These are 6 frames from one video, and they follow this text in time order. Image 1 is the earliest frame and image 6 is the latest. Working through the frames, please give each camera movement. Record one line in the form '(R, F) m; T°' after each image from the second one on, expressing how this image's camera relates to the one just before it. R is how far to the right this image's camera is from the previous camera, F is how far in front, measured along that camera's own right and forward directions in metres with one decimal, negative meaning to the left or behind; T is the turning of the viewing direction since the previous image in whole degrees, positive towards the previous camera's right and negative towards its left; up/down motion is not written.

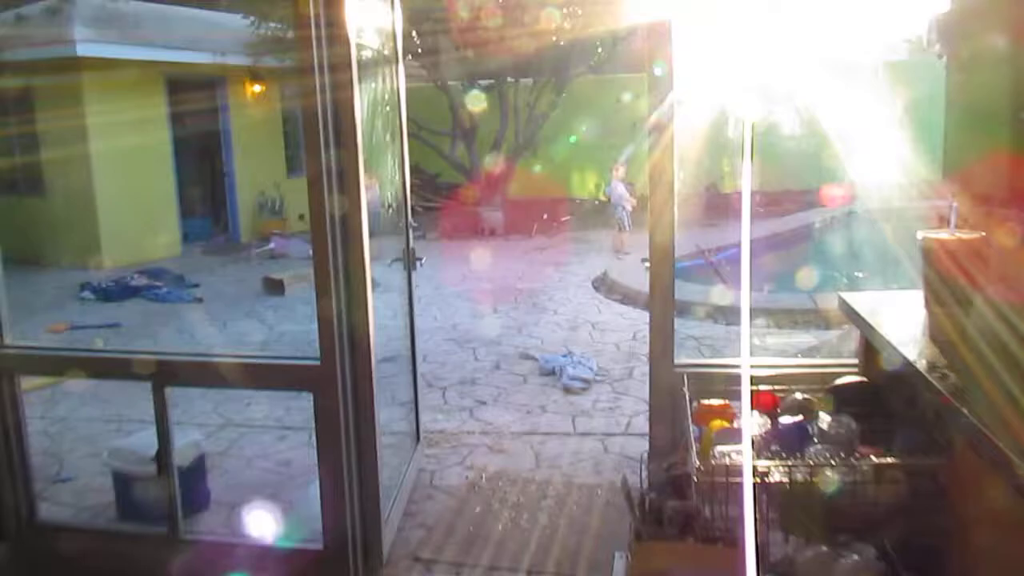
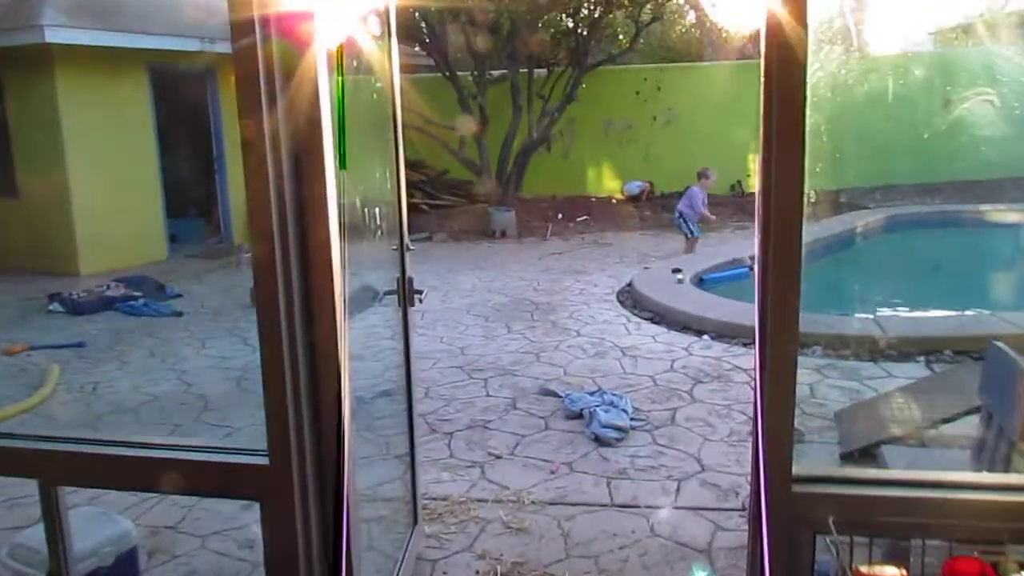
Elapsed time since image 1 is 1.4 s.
(0.0, +0.7) m; -1°
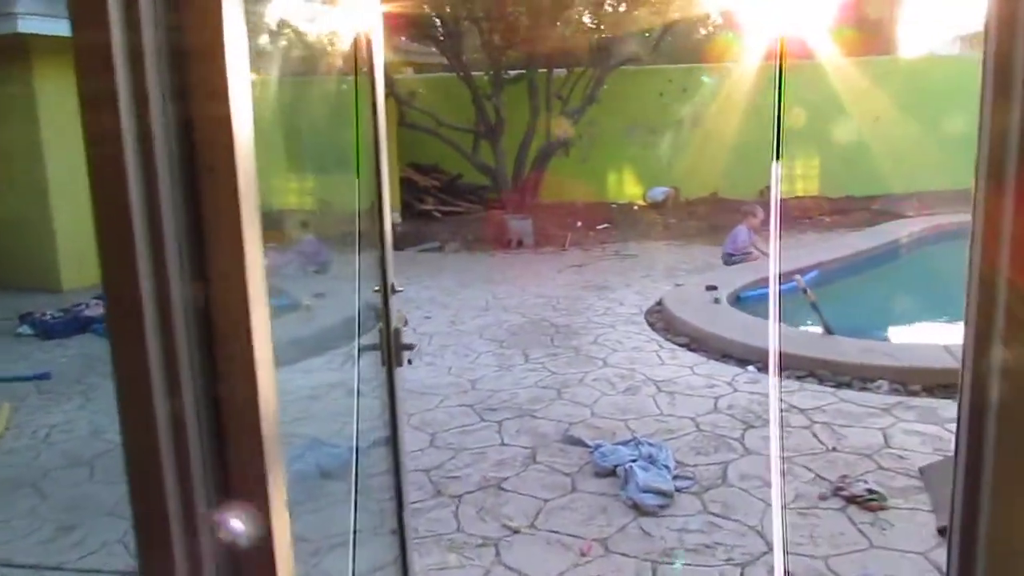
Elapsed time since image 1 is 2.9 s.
(0.0, +0.6) m; -1°
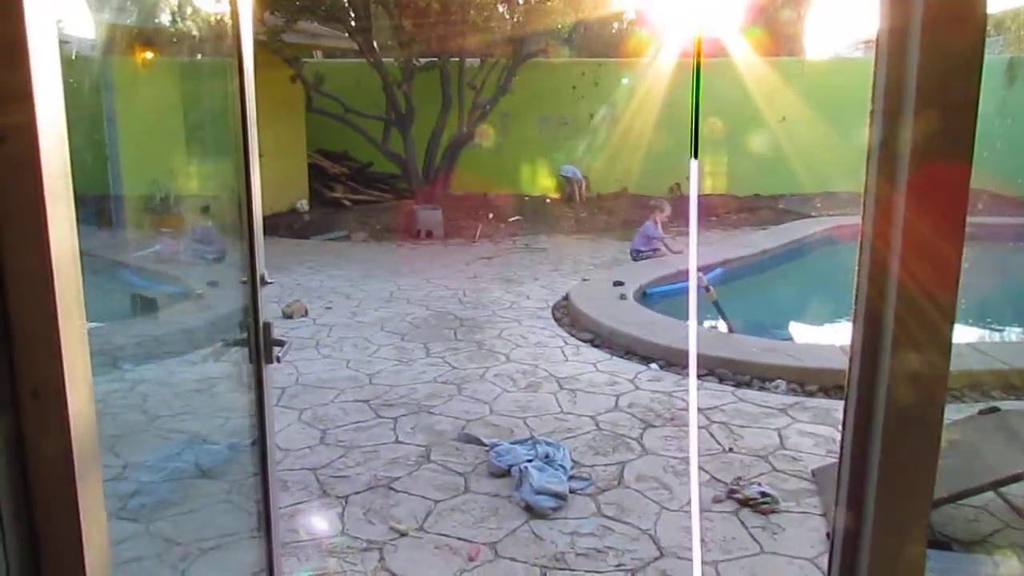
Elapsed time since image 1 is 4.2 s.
(+0.1, +0.1) m; +6°
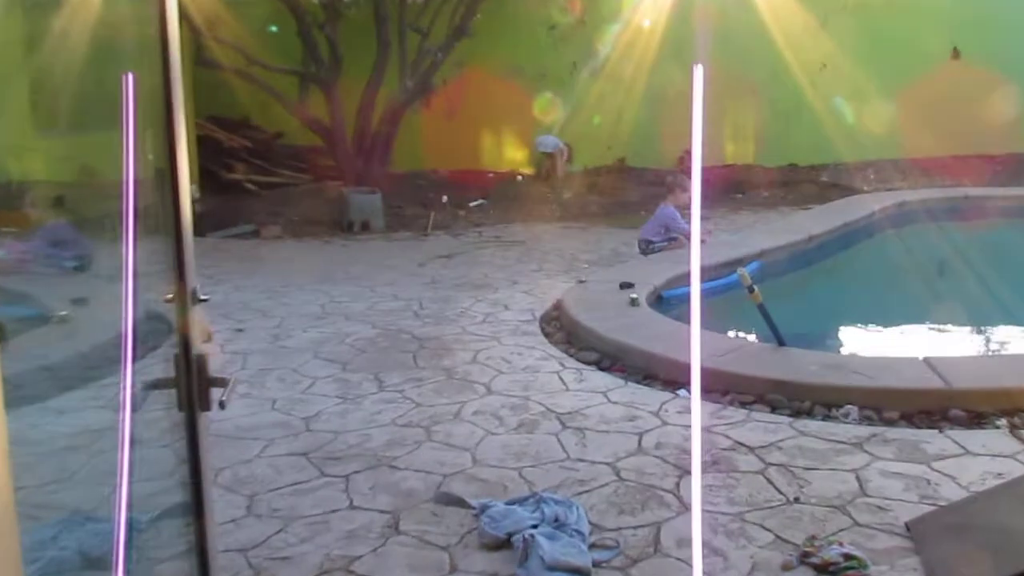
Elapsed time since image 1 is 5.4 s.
(-0.3, +1.1) m; +7°
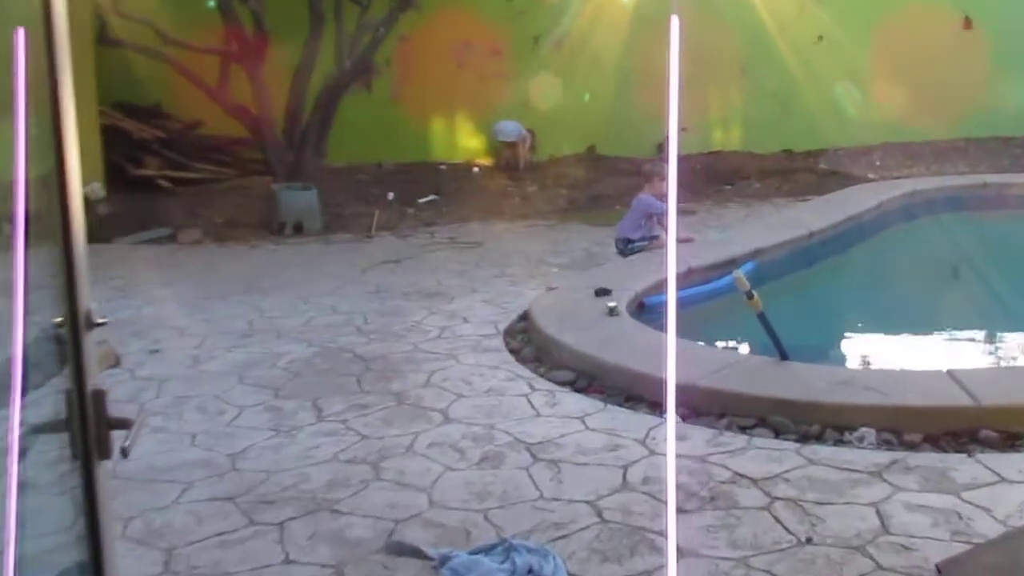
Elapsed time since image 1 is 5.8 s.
(0.0, +0.5) m; +3°
